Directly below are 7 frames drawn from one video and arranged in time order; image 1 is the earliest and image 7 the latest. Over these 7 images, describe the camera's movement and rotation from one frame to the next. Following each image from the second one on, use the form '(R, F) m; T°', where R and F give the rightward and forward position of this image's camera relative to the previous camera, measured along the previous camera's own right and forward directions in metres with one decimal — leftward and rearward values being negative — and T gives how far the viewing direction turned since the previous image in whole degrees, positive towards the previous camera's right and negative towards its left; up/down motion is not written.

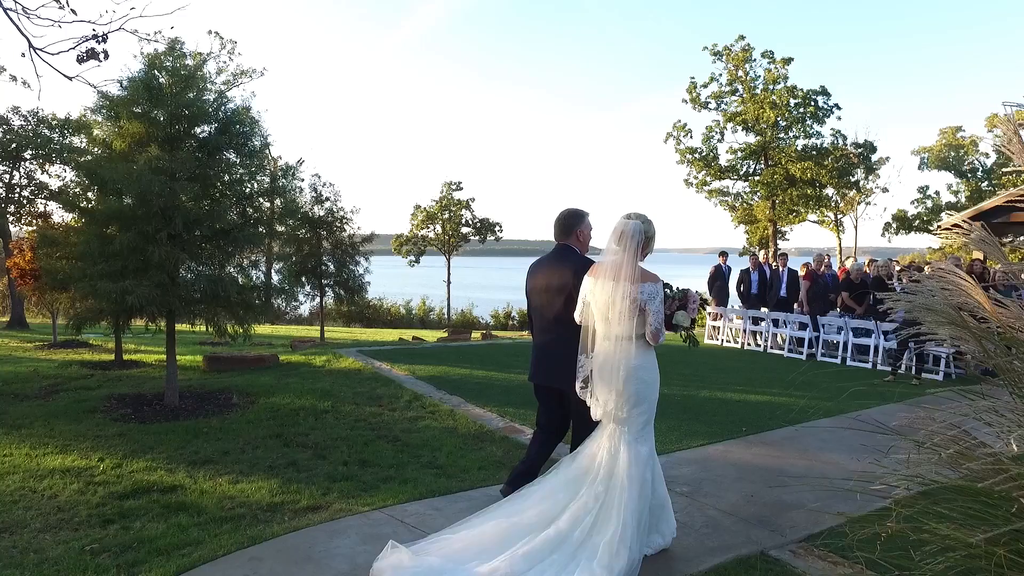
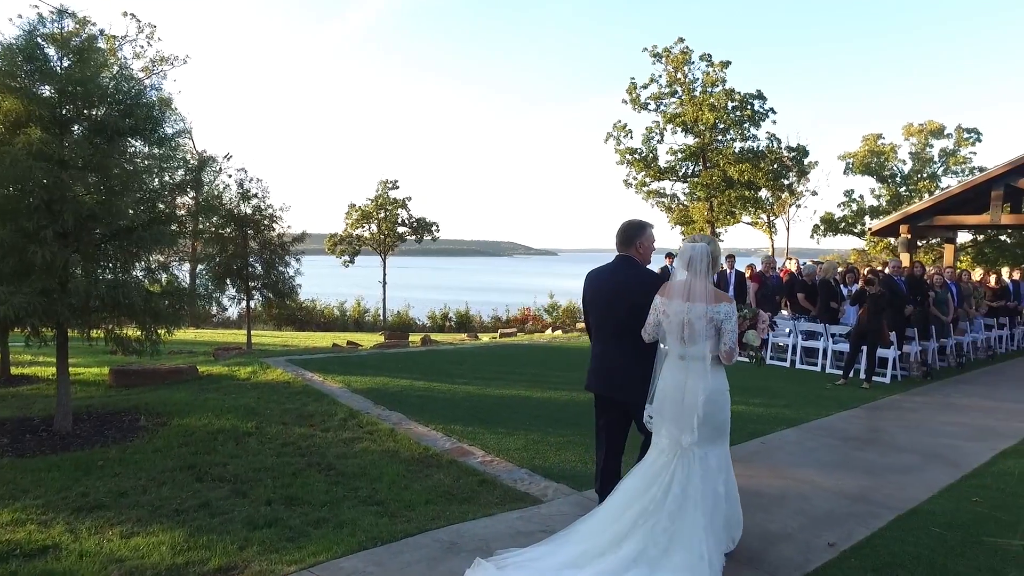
(-0.1, +0.6) m; +5°
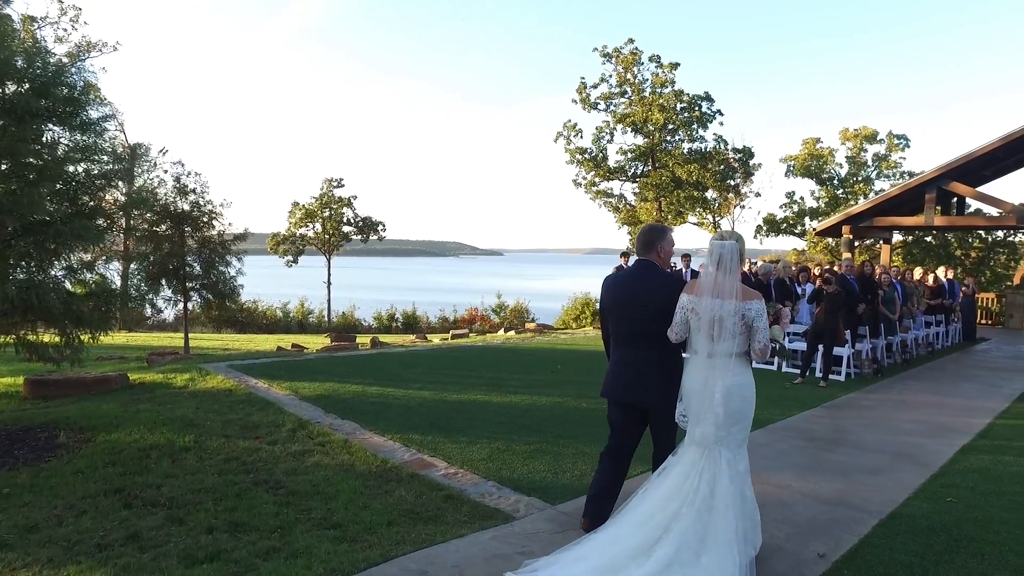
(-0.1, +0.3) m; +5°
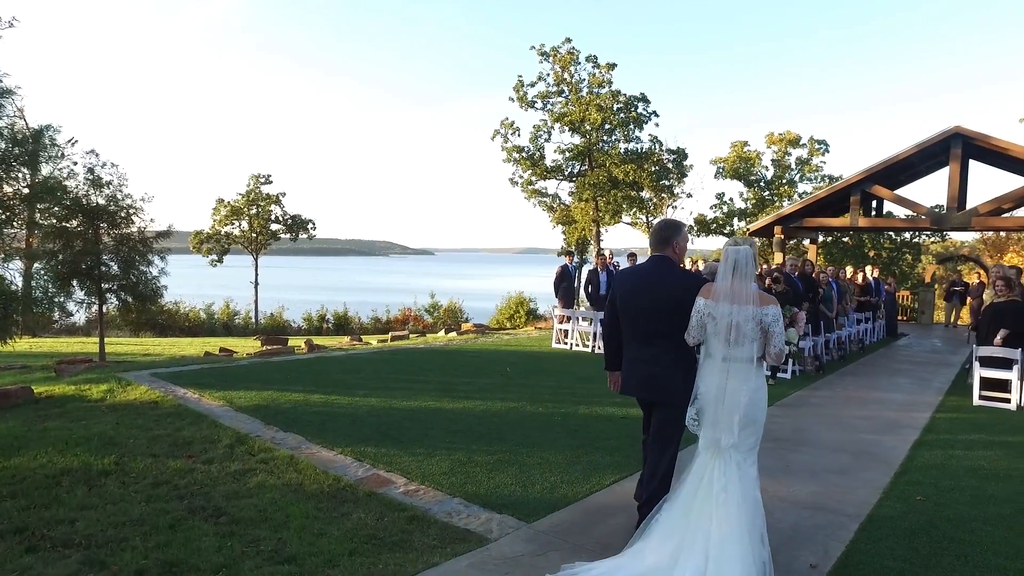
(-0.2, +0.4) m; +6°
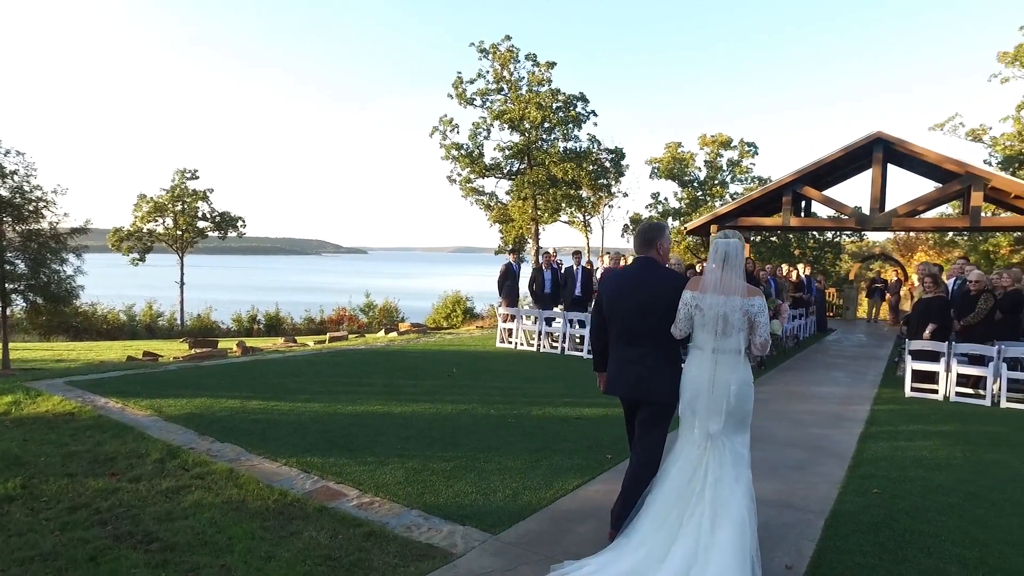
(-0.2, +0.2) m; +5°
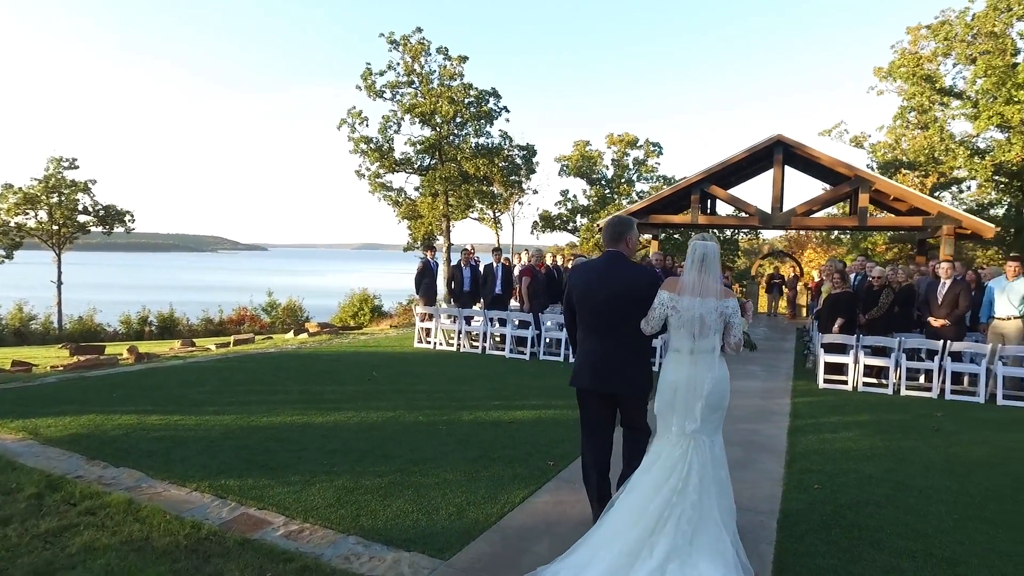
(-0.2, +0.4) m; +8°
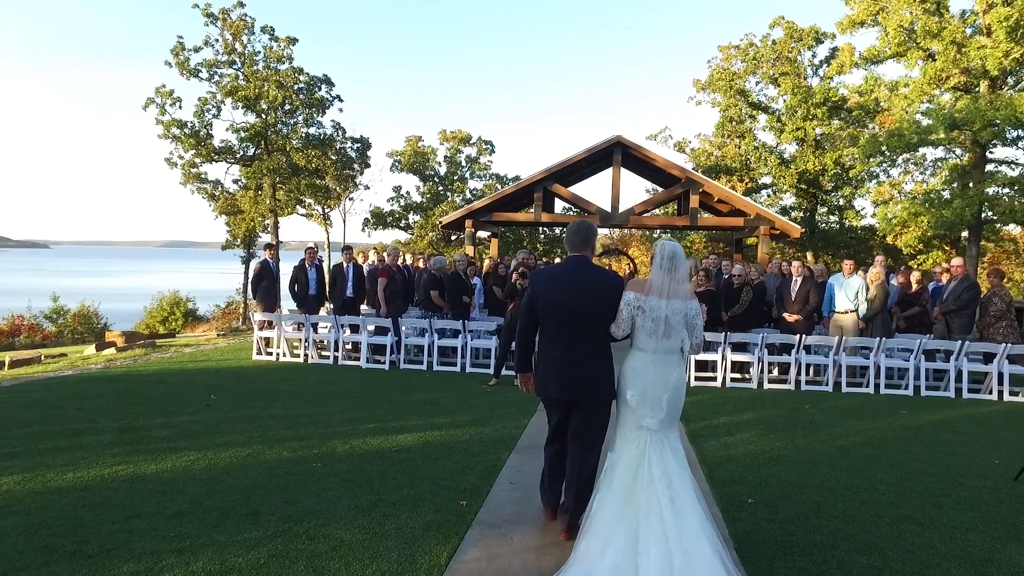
(-0.5, +1.0) m; +14°
